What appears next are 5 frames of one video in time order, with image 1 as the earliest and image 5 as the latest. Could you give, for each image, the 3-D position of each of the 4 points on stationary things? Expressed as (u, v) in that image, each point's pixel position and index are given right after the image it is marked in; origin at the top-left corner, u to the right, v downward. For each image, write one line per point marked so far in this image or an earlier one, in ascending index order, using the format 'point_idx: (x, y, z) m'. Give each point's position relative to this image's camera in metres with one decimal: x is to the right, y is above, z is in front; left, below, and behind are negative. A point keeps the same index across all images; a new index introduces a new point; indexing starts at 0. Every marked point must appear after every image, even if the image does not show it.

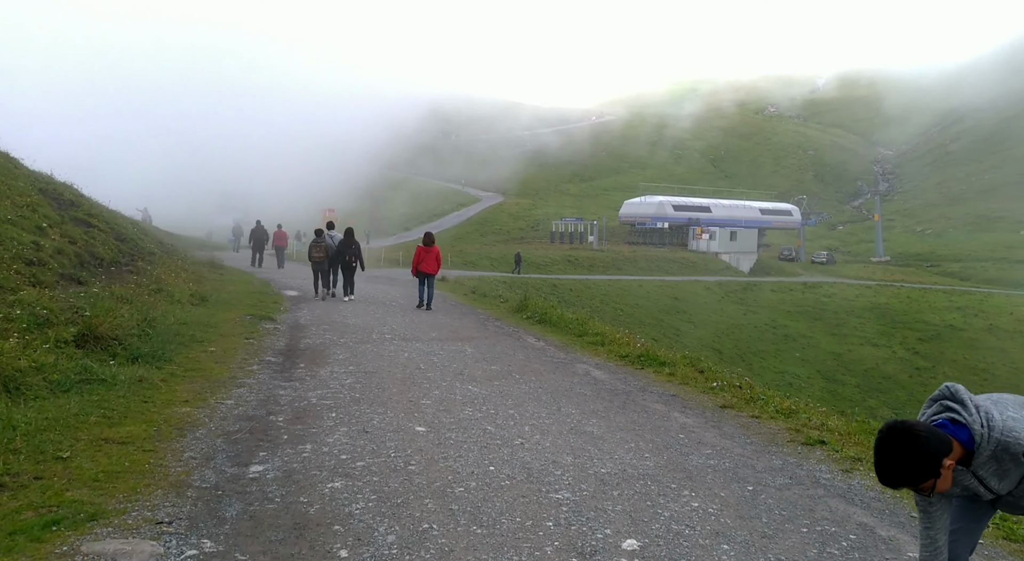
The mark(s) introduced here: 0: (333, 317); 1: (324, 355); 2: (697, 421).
0: (-3.9, -0.8, +16.5) m
1: (-2.9, -1.1, +11.4) m
2: (+1.9, -1.5, +7.9) m
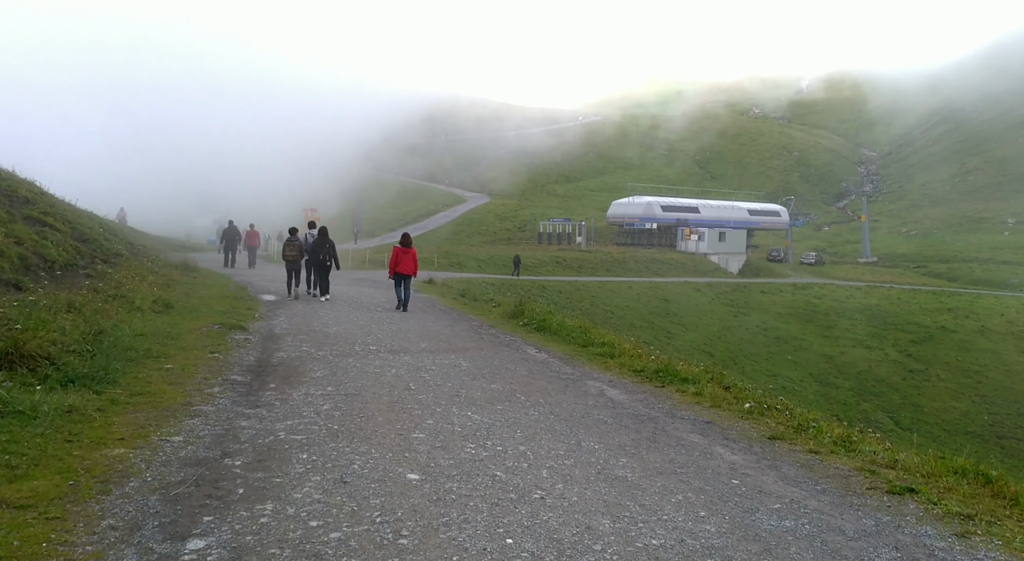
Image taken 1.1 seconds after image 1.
0: (-4.0, -0.9, +15.0) m
1: (-2.8, -1.2, +10.0) m
2: (+2.0, -1.5, +6.5) m
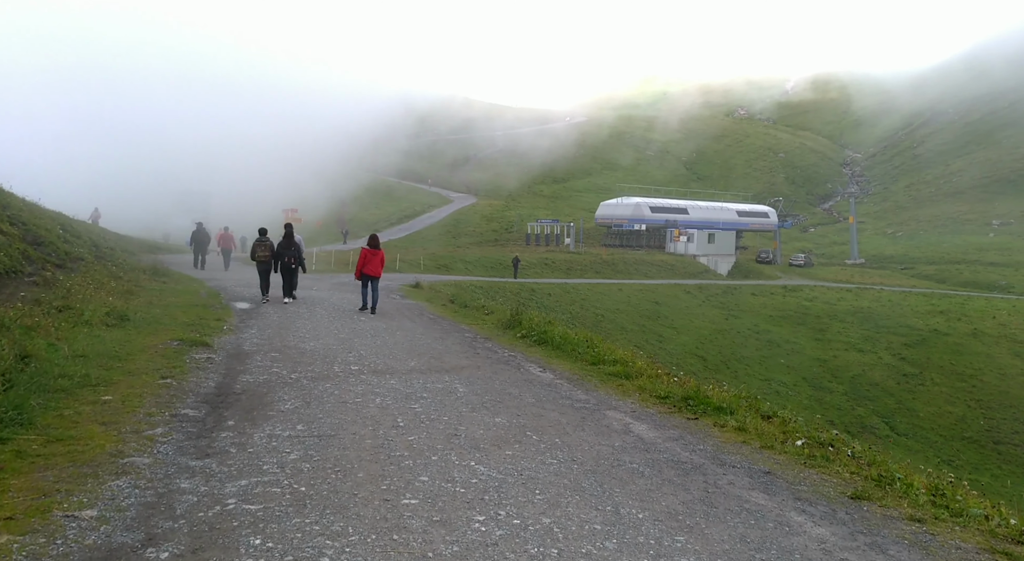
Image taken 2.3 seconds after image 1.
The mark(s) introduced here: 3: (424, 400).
0: (-4.0, -1.1, +13.4) m
1: (-2.8, -1.4, +8.4) m
2: (+2.2, -1.7, +5.0) m
3: (-1.0, -1.4, +8.9) m
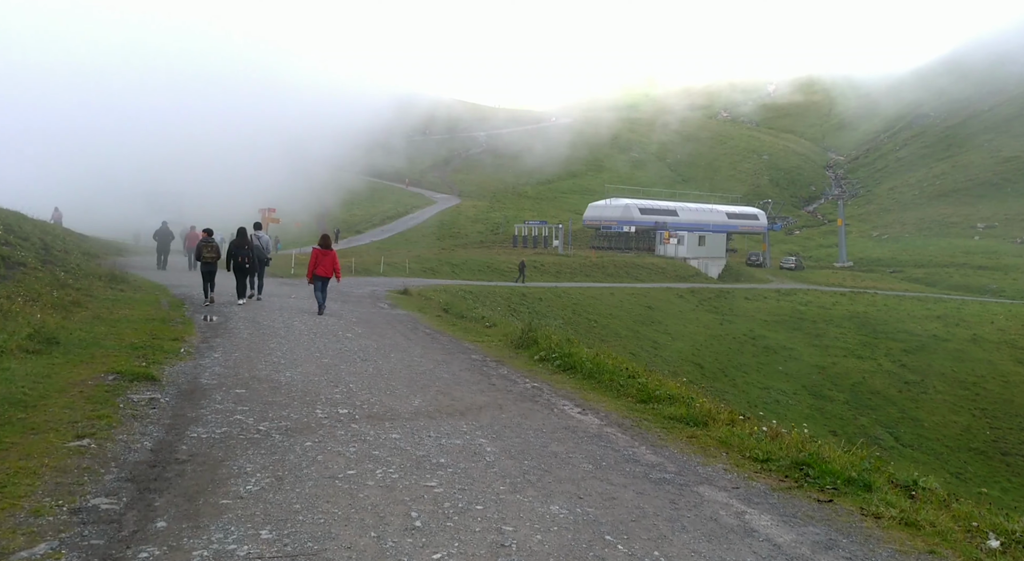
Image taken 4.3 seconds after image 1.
0: (-3.7, -1.3, +10.8) m
1: (-2.3, -1.6, +5.9) m
2: (+2.7, -1.9, +2.6) m
3: (-0.6, -1.6, +6.4) m
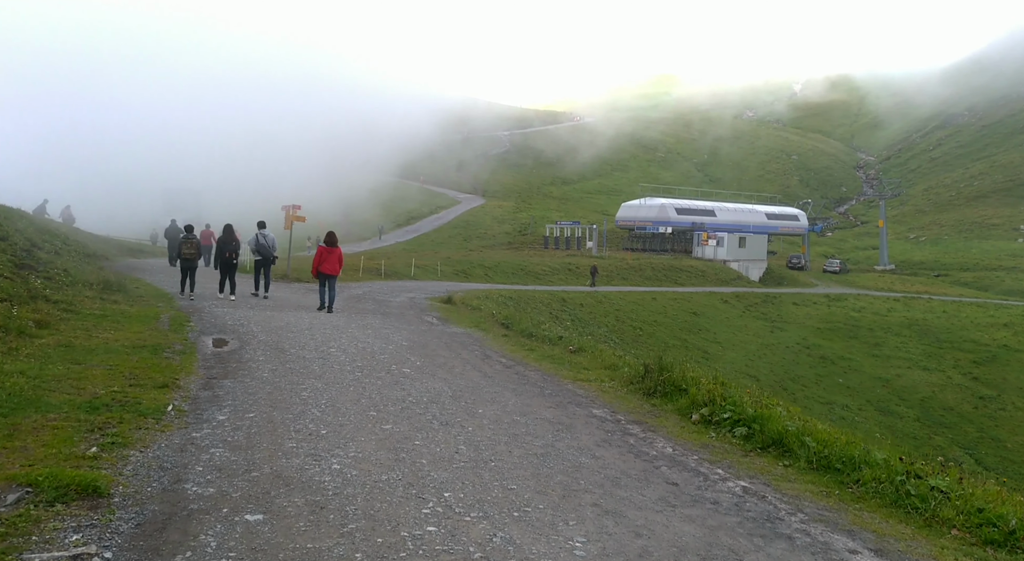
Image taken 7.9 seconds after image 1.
0: (-2.0, -1.5, +6.5) m
1: (-0.7, -1.8, +1.5) m
2: (+4.2, -2.1, -1.8) m
3: (+1.0, -1.9, +2.0) m
